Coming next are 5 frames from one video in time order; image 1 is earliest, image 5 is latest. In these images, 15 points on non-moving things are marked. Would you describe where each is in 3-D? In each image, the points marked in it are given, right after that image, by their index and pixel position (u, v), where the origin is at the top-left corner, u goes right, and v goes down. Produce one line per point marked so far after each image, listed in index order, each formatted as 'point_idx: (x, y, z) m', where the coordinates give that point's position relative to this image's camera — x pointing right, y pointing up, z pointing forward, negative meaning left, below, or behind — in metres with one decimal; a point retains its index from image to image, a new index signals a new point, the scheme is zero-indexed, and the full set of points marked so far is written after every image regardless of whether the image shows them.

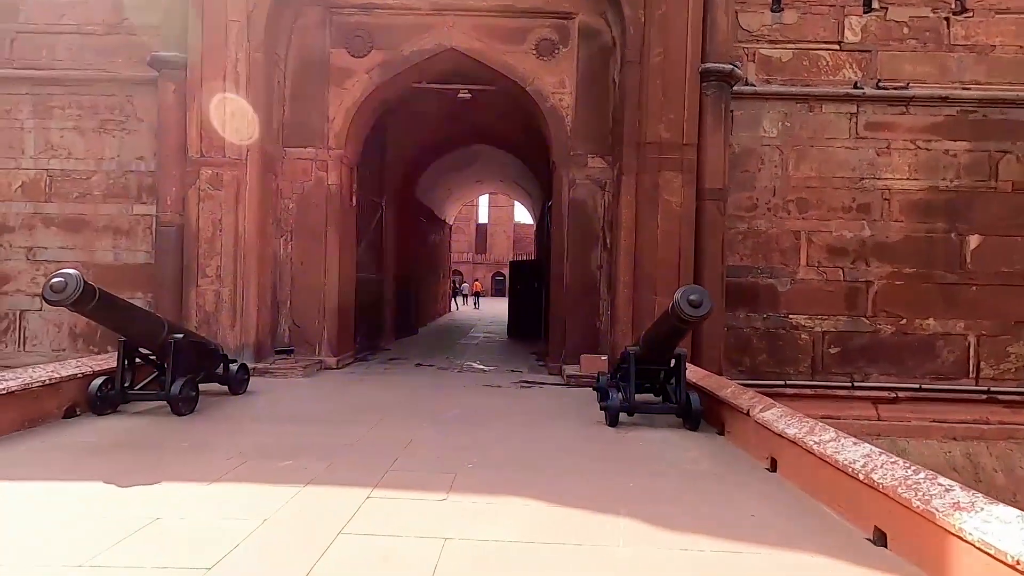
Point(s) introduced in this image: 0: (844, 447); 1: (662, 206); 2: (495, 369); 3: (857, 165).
0: (+1.6, -0.8, +2.6) m
1: (+1.6, +0.9, +5.6) m
2: (-0.2, -1.0, +6.6) m
3: (+4.0, +1.4, +6.1) m
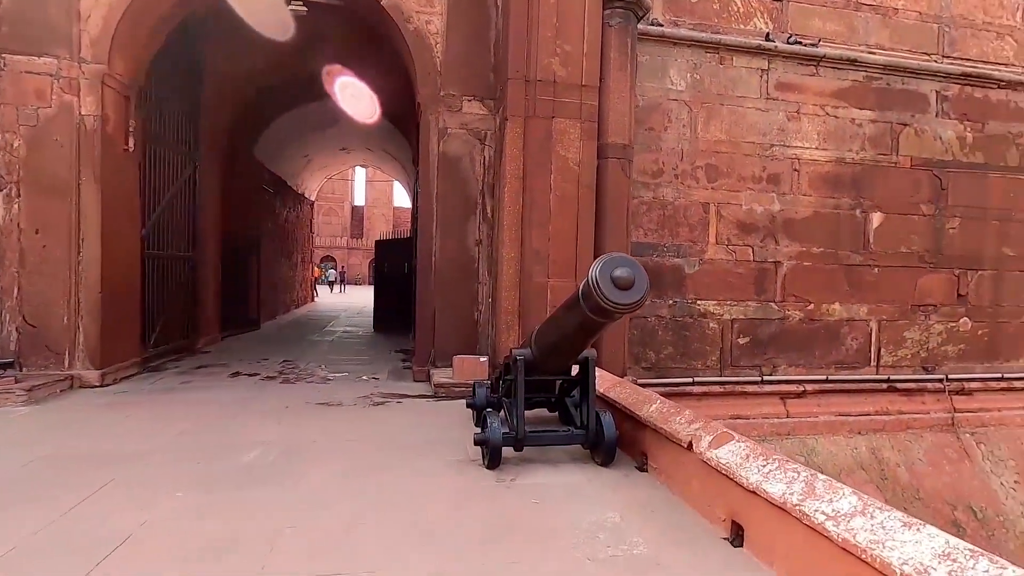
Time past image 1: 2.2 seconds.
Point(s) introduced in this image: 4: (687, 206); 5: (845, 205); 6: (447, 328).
0: (+1.0, -0.7, +1.5) m
1: (+0.4, +1.0, +4.4) m
2: (-1.6, -0.8, +5.1) m
3: (+2.6, +1.6, +5.4) m
4: (+1.7, +0.8, +5.2) m
5: (+3.5, +0.9, +5.6) m
6: (-0.6, -0.4, +4.8) m
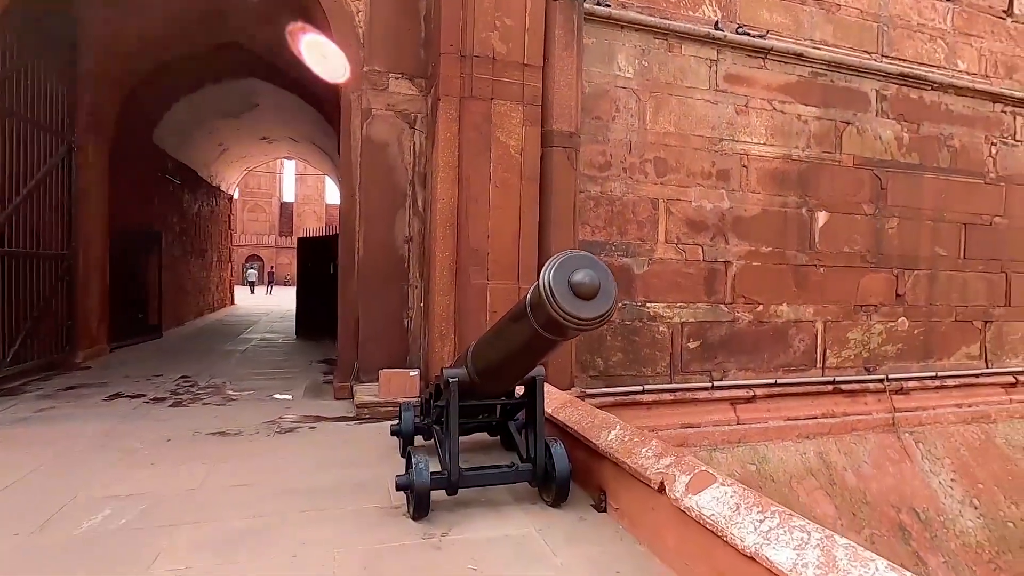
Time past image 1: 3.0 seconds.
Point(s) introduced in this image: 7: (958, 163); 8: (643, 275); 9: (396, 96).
0: (+0.9, -0.7, +1.1) m
1: (-0.1, +1.0, +3.9) m
2: (-2.1, -0.9, +4.3) m
3: (+2.0, +1.6, +5.2) m
4: (+1.1, +0.8, +4.9) m
5: (+2.8, +0.9, +5.5) m
6: (-1.1, -0.4, +4.2) m
7: (+5.2, +1.4, +6.2) m
8: (+1.2, +0.1, +4.9) m
9: (-0.9, +1.5, +4.3) m
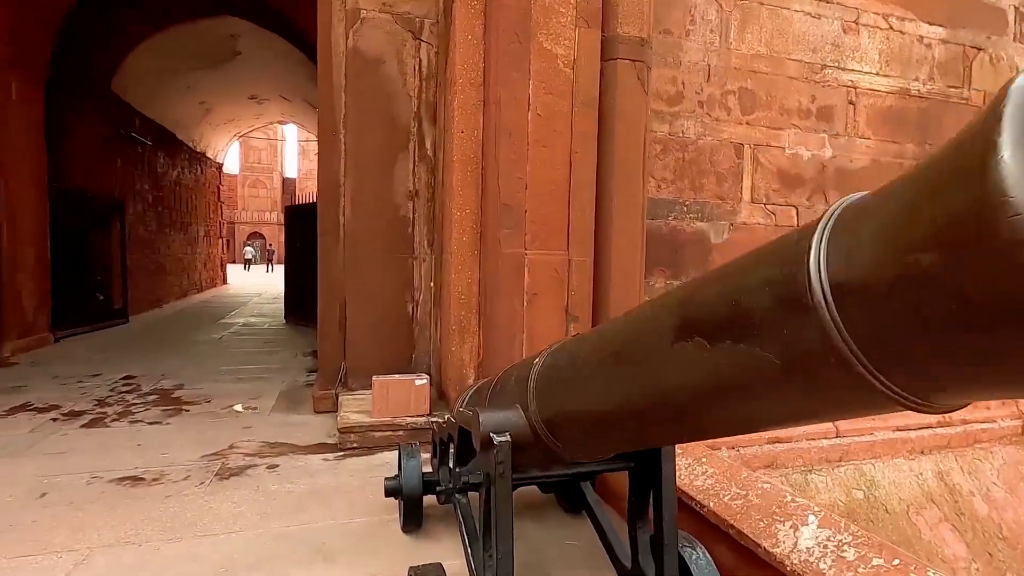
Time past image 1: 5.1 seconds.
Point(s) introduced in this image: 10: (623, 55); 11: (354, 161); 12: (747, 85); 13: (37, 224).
0: (+1.1, -0.7, -0.1) m
1: (+0.1, +1.1, +2.7) m
2: (-1.9, -0.7, +3.2) m
3: (+2.2, +1.8, +3.9) m
4: (+1.4, +1.0, +3.7) m
5: (+3.1, +1.1, +4.2) m
6: (-0.8, -0.2, +3.1) m
7: (+5.4, +1.7, +4.9) m
8: (+1.5, +0.3, +3.7) m
9: (-0.7, +1.7, +3.1) m
10: (+0.6, +1.3, +3.0) m
11: (-0.9, +0.7, +3.0) m
12: (+1.6, +1.4, +3.7) m
13: (-4.3, +0.6, +4.9) m
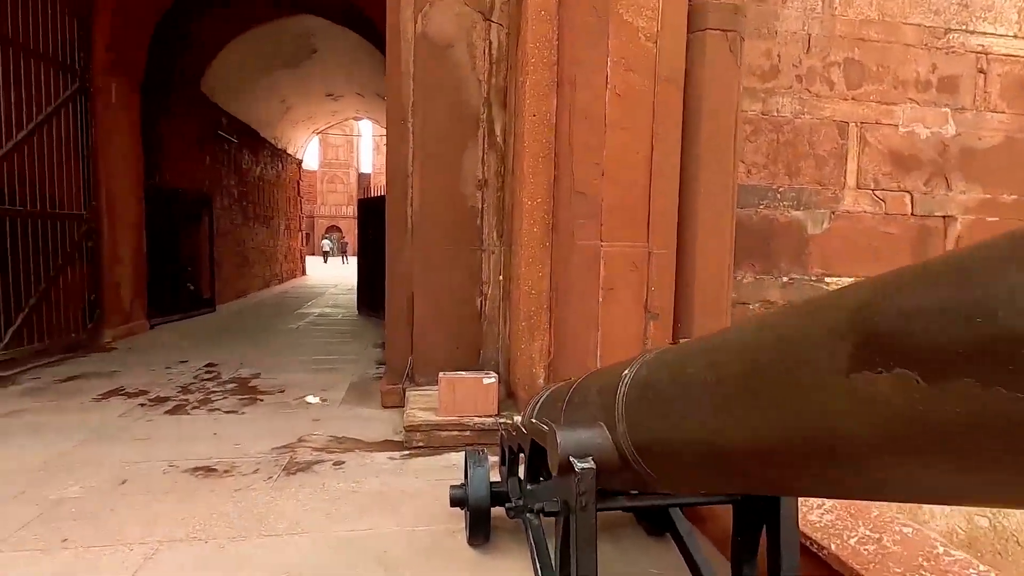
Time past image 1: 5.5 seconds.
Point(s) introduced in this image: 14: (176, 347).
0: (+1.1, -0.7, -0.4) m
1: (+0.5, +1.2, +2.5) m
2: (-1.4, -0.7, +3.3) m
3: (+2.7, +1.8, +3.4) m
4: (+1.9, +1.0, +3.3) m
5: (+3.6, +1.1, +3.6) m
6: (-0.4, -0.2, +3.0) m
7: (+6.0, +1.7, +4.0) m
8: (+1.9, +0.3, +3.4) m
9: (-0.3, +1.7, +2.9) m
10: (+1.0, +1.3, +2.7) m
11: (-0.5, +0.8, +3.0) m
12: (+2.1, +1.4, +3.3) m
13: (-3.7, +0.7, +5.2) m
14: (-2.8, -0.5, +4.5) m
